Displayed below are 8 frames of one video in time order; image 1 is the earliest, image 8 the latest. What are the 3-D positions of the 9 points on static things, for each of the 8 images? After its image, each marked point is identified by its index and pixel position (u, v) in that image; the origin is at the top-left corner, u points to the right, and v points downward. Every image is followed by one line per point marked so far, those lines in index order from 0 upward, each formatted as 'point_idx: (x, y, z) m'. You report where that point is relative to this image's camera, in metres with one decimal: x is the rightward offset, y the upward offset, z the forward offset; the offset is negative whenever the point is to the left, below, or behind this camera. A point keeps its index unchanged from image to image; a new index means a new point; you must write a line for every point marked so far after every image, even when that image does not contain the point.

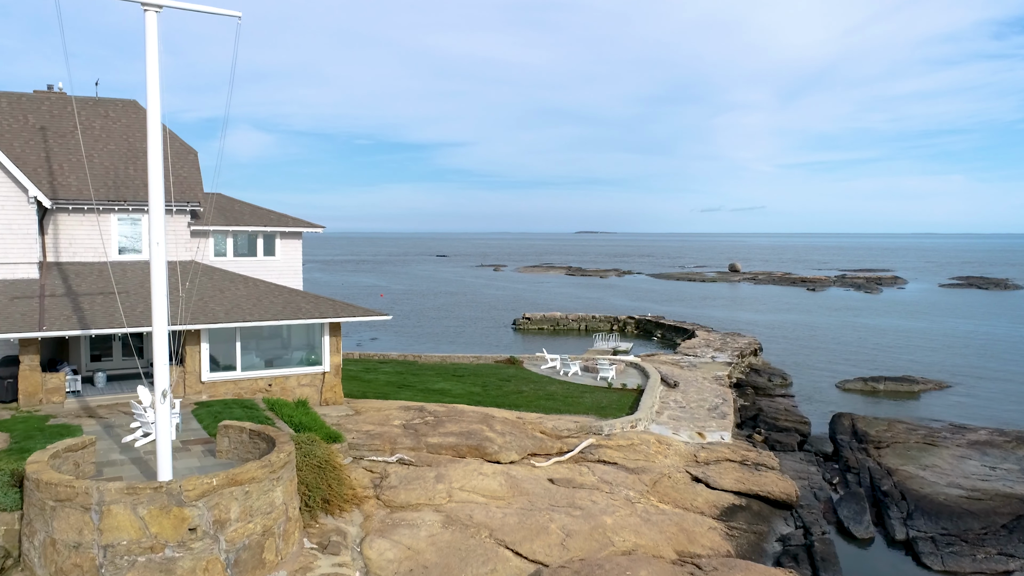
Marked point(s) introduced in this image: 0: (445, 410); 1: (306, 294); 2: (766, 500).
0: (-1.4, -2.5, +16.9) m
1: (-4.4, -0.1, +17.4) m
2: (+4.5, -3.8, +14.7) m
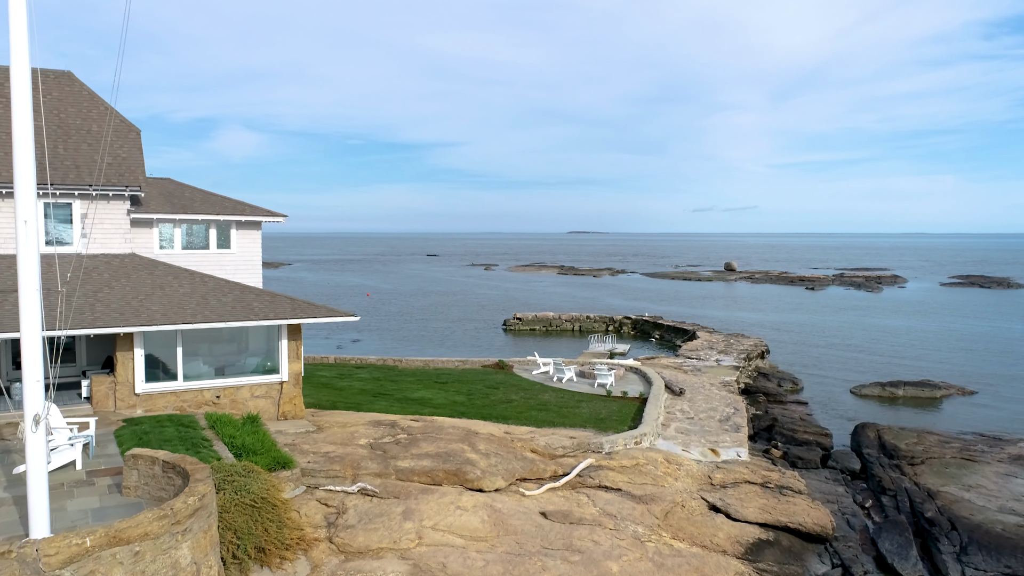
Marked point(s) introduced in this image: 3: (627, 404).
0: (-1.6, -2.4, +14.6) m
1: (-4.6, -0.1, +15.2) m
2: (+4.3, -3.7, +12.5) m
3: (+2.7, -2.7, +19.4) m
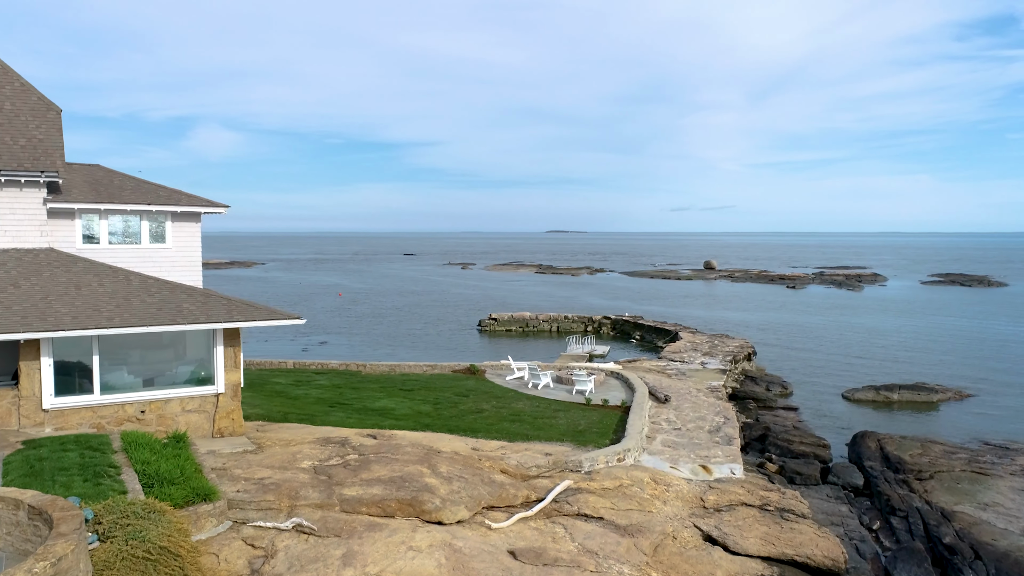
0: (-2.1, -2.4, +12.9) m
1: (-5.1, -0.1, +13.3) m
2: (+3.8, -3.7, +10.9) m
3: (+2.1, -2.7, +17.8) m
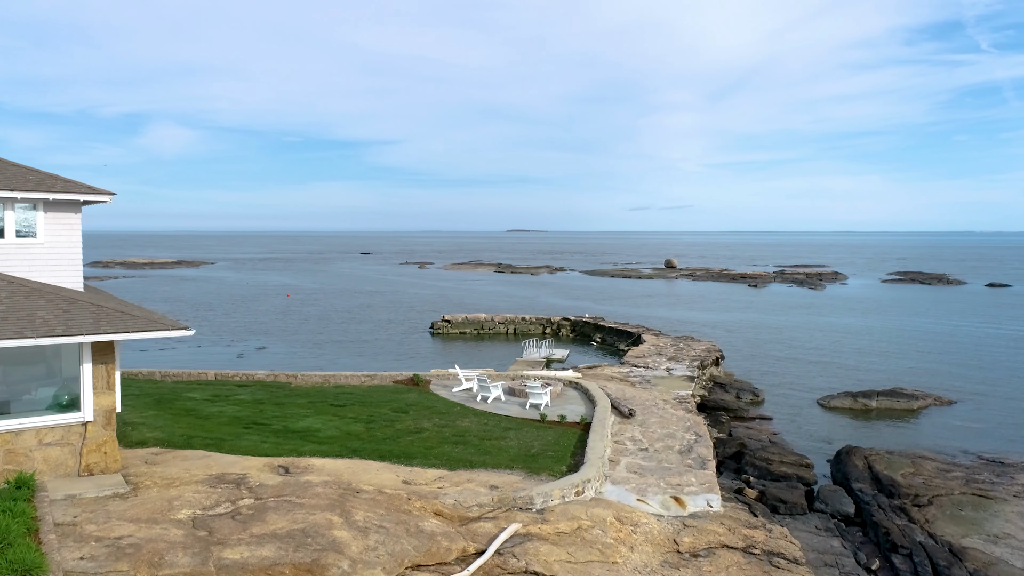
0: (-2.9, -2.5, +10.5) m
1: (-6.0, -0.1, +10.9) m
2: (+3.1, -3.7, +8.8) m
3: (+1.0, -2.7, +15.6) m
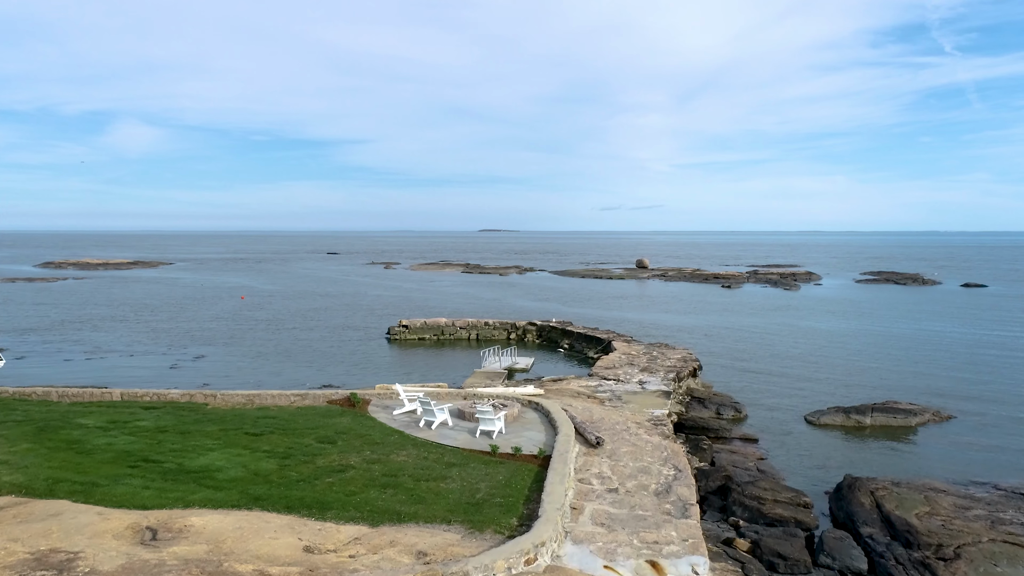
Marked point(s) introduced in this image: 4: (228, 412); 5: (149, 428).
0: (-3.6, -2.6, +7.8) m
1: (-6.7, -0.3, +8.0) m
2: (+2.5, -3.8, +6.3) m
3: (+0.1, -2.8, +13.0) m
4: (-5.8, -2.5, +17.0) m
5: (-6.8, -2.6, +15.6) m
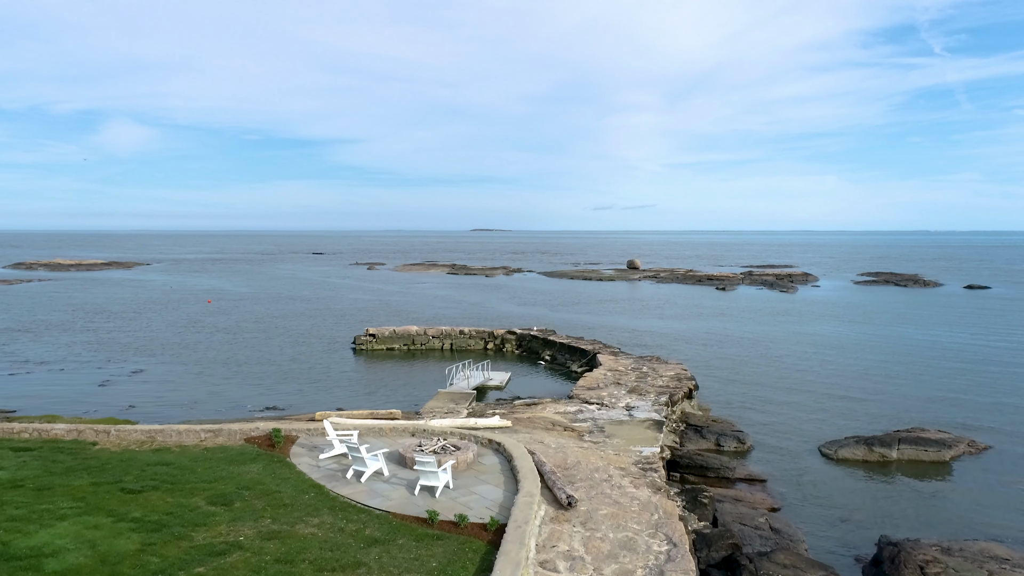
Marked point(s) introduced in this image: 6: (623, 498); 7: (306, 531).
0: (-4.3, -2.8, +4.6) m
1: (-7.4, -0.5, +4.8) m
2: (+1.8, -4.0, +3.1) m
3: (-0.6, -3.1, +9.8) m
4: (-6.6, -2.8, +13.7) m
5: (-7.5, -2.8, +12.3) m
6: (+1.6, -3.1, +12.1) m
7: (-2.6, -3.0, +10.3) m
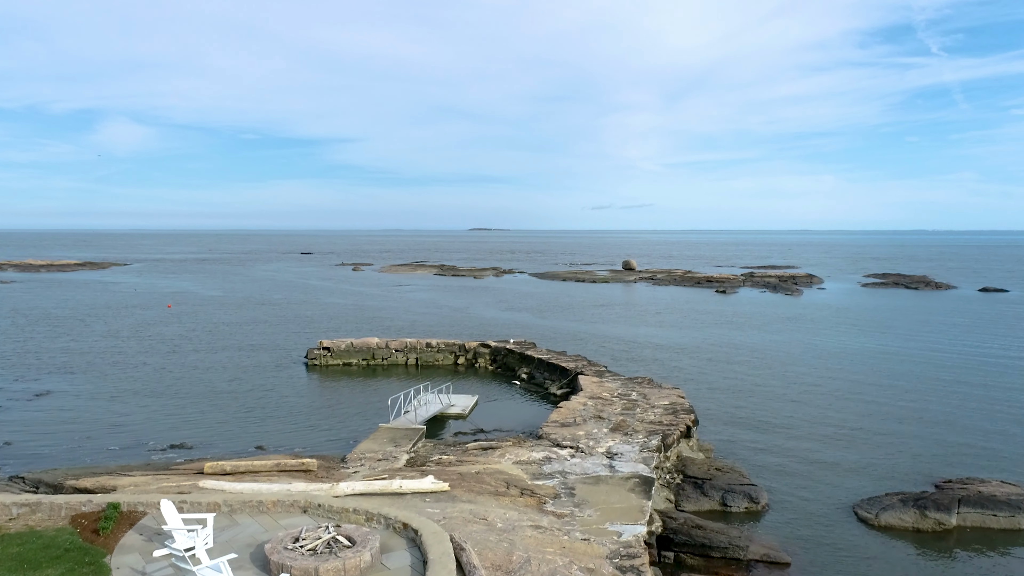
0: (-5.2, -3.1, +0.4) m
1: (-8.3, -0.8, +0.6) m
2: (+0.9, -4.3, -1.0) m
3: (-1.5, -3.3, +5.7) m
4: (-7.5, -3.0, +9.6) m
5: (-8.5, -3.1, +8.1) m
6: (+0.7, -3.3, +7.9) m
7: (-3.5, -3.3, +6.2) m
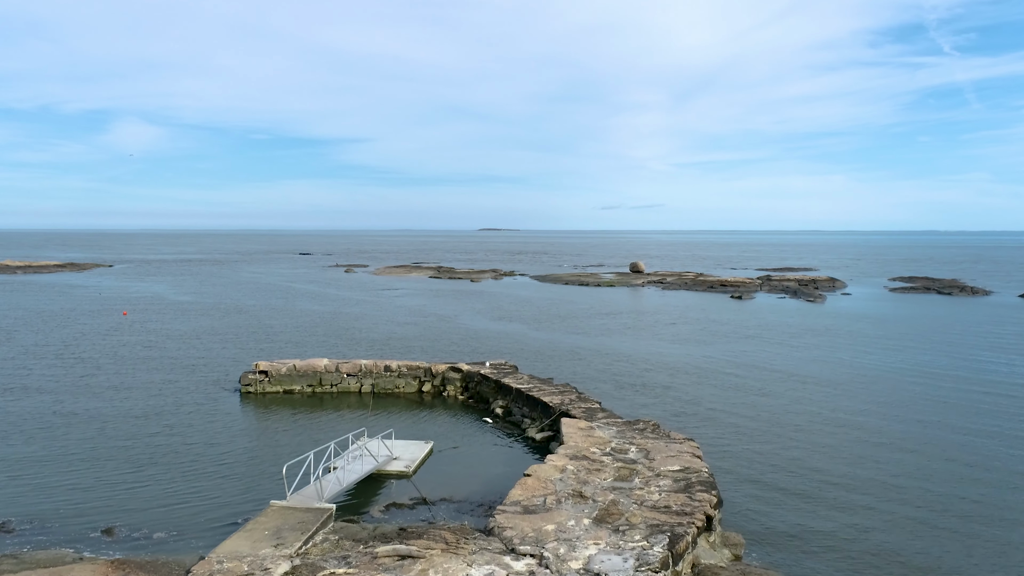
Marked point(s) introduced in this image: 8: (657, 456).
0: (-6.2, -3.4, -4.8) m
1: (-9.3, -1.1, -4.6) m
2: (-0.2, -4.7, -6.3) m
3: (-2.5, -3.7, +0.4) m
4: (-8.4, -3.4, +4.3) m
5: (-9.4, -3.4, +2.9) m
6: (-0.3, -3.7, +2.6) m
7: (-4.5, -3.6, +0.9) m
8: (+2.6, -2.9, +14.7) m
